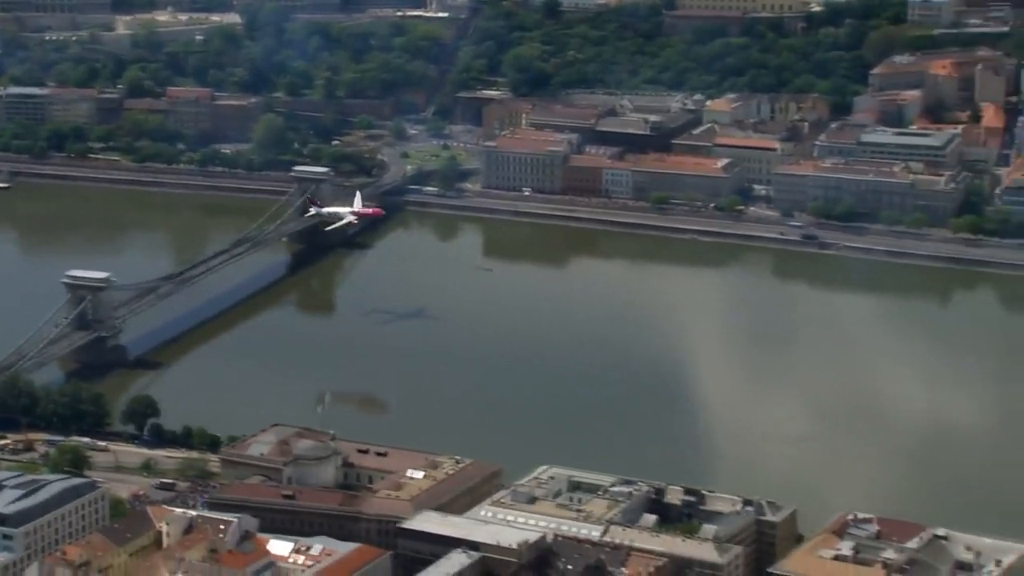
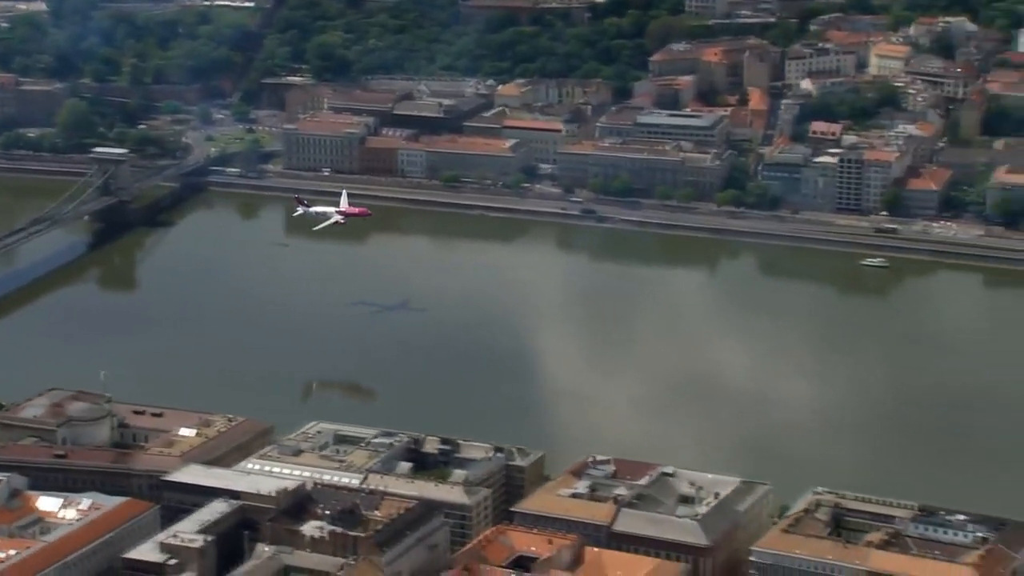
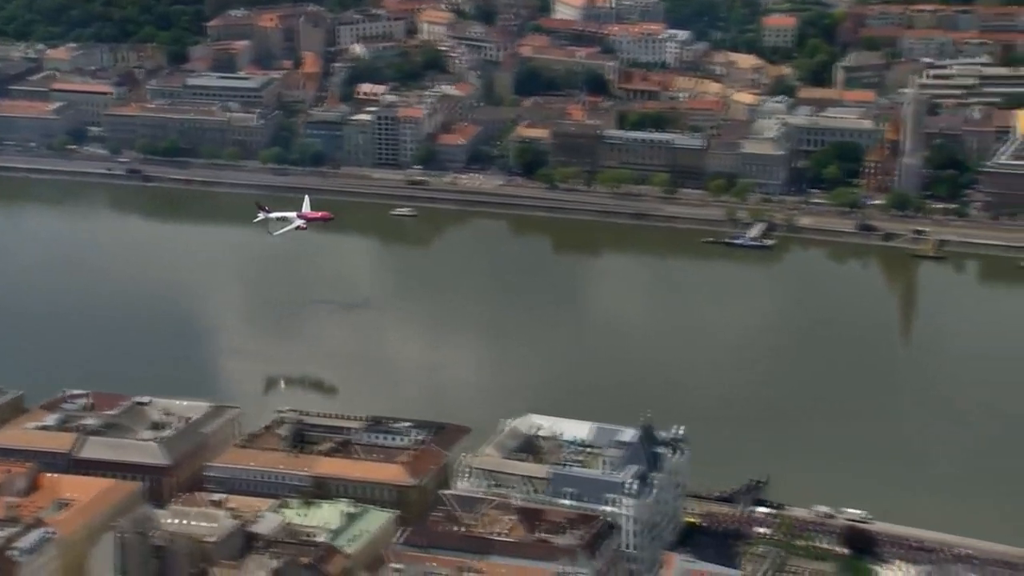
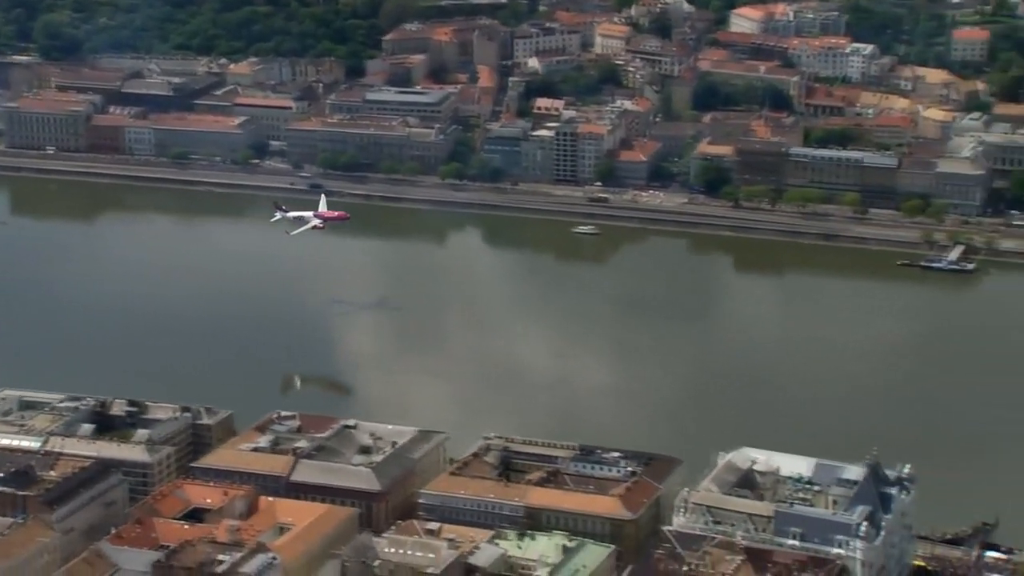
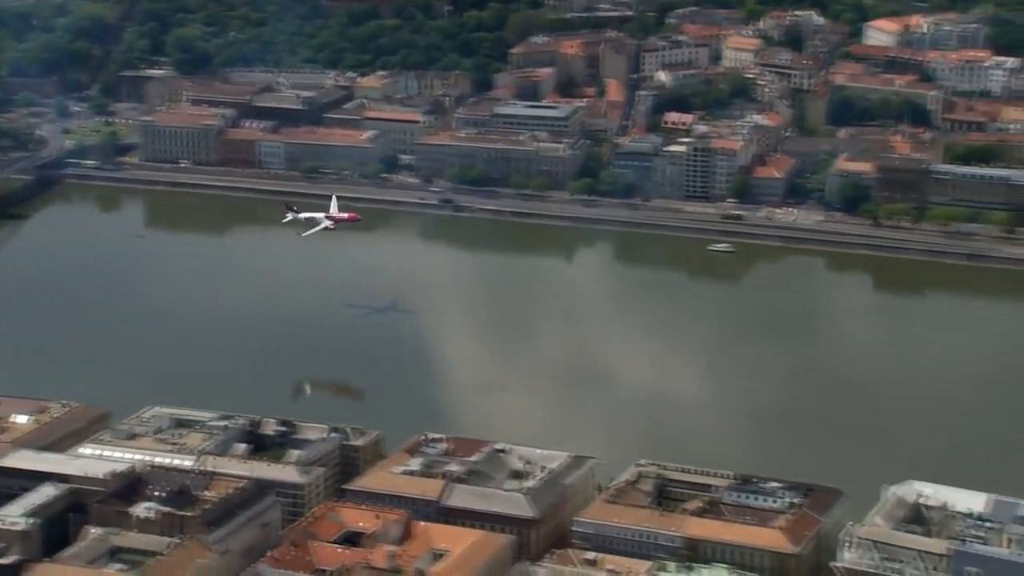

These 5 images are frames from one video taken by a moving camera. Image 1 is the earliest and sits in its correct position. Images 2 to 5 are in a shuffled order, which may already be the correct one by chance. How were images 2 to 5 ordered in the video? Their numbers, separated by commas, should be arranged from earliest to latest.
2, 5, 4, 3
